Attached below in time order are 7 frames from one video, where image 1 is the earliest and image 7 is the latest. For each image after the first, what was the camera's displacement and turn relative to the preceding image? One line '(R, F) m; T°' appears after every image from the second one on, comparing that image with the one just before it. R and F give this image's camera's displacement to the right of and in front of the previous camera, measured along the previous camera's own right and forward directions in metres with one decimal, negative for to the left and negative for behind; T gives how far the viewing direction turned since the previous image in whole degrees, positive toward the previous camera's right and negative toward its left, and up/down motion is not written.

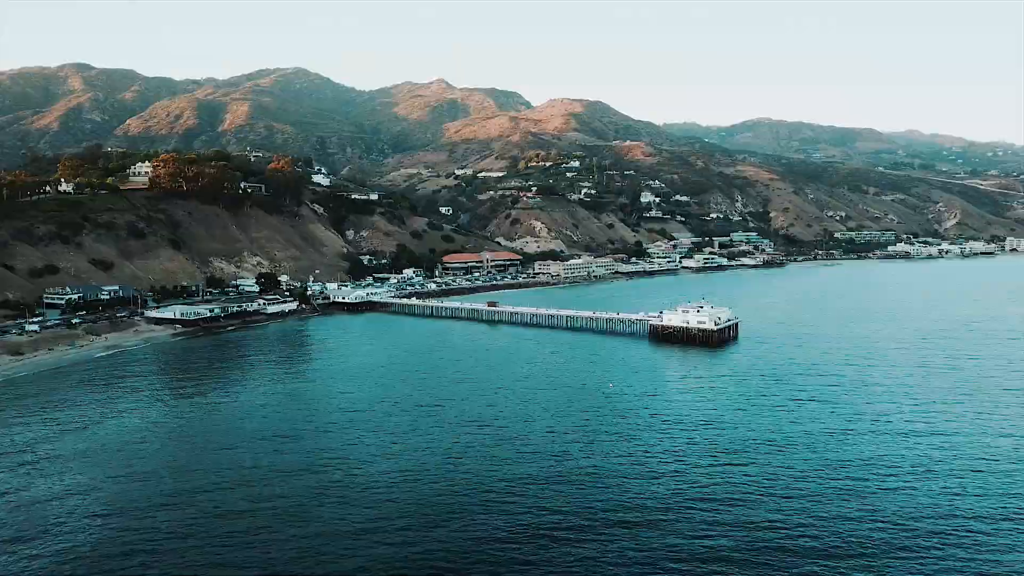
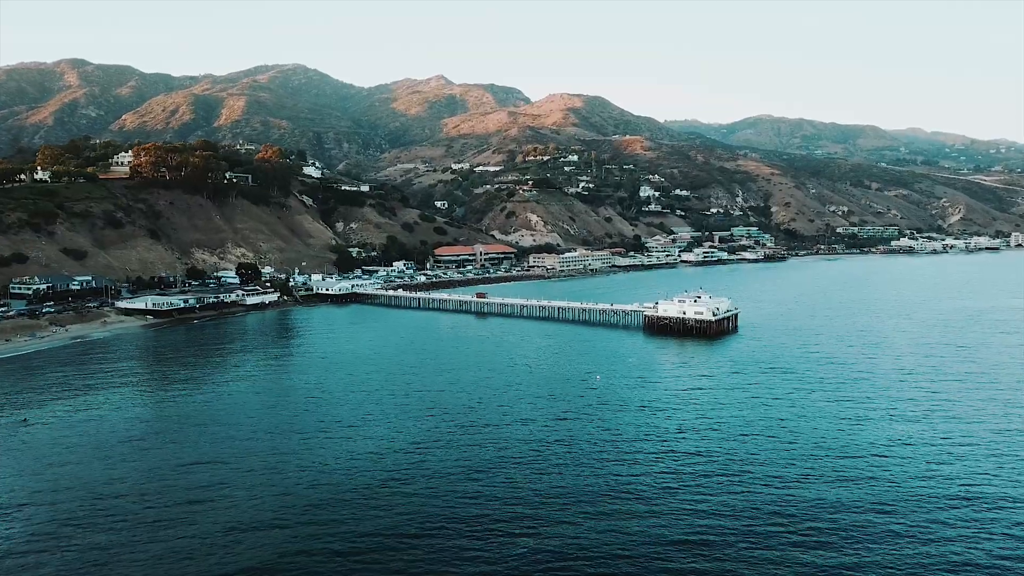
(+1.0, +3.1) m; 0°
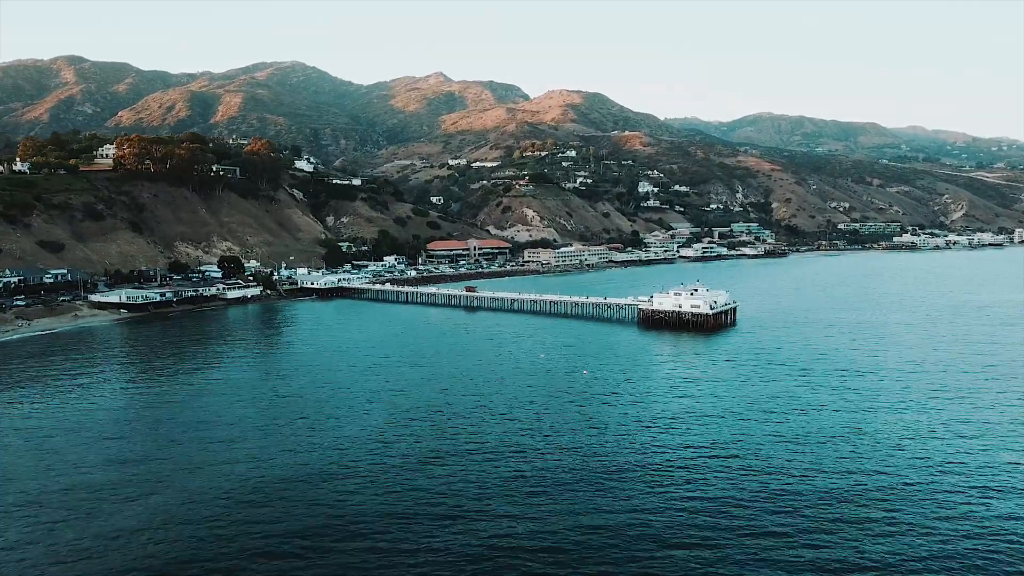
(+0.9, +2.4) m; 0°
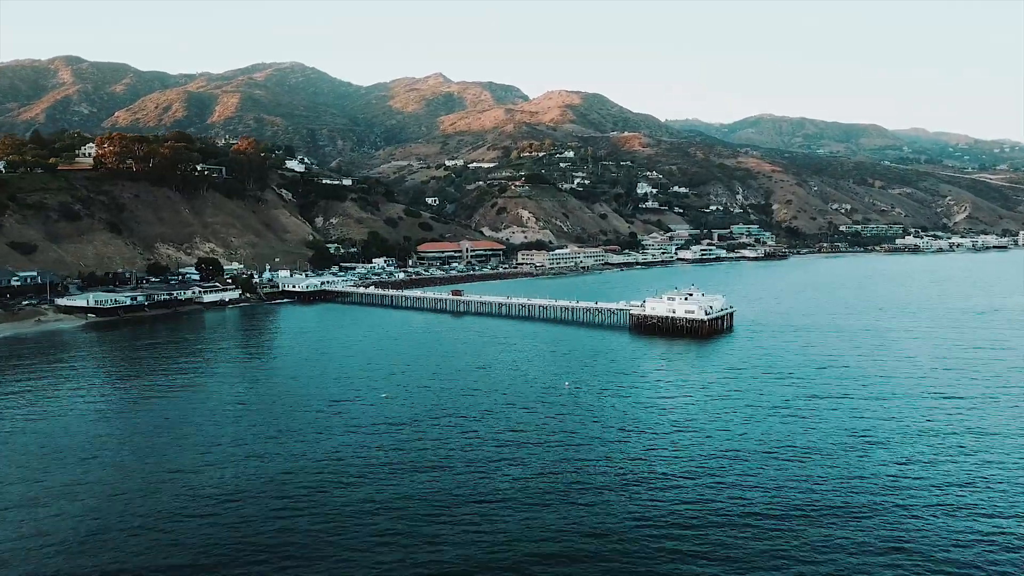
(+1.1, +2.7) m; 0°
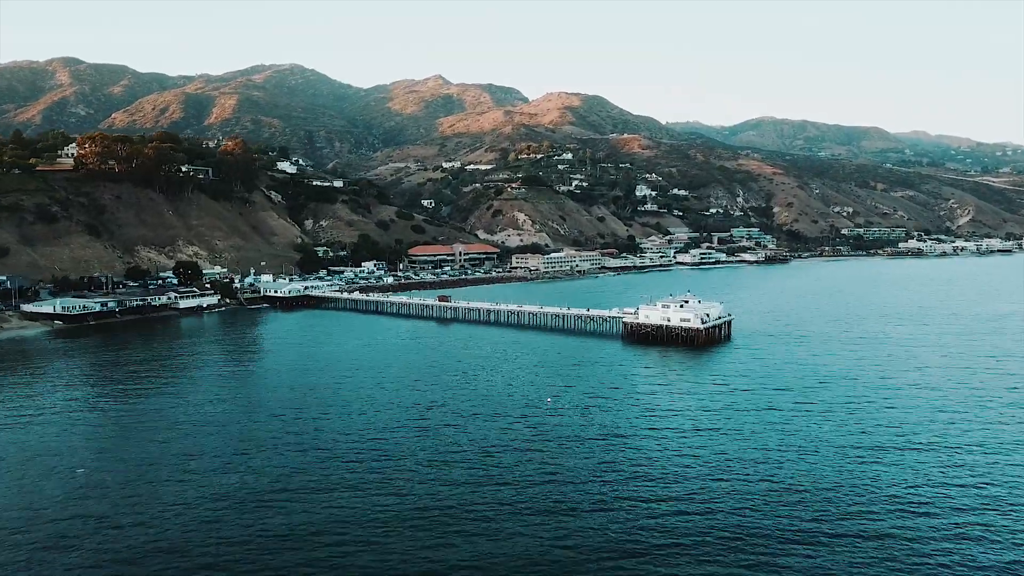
(+1.0, +2.6) m; 0°
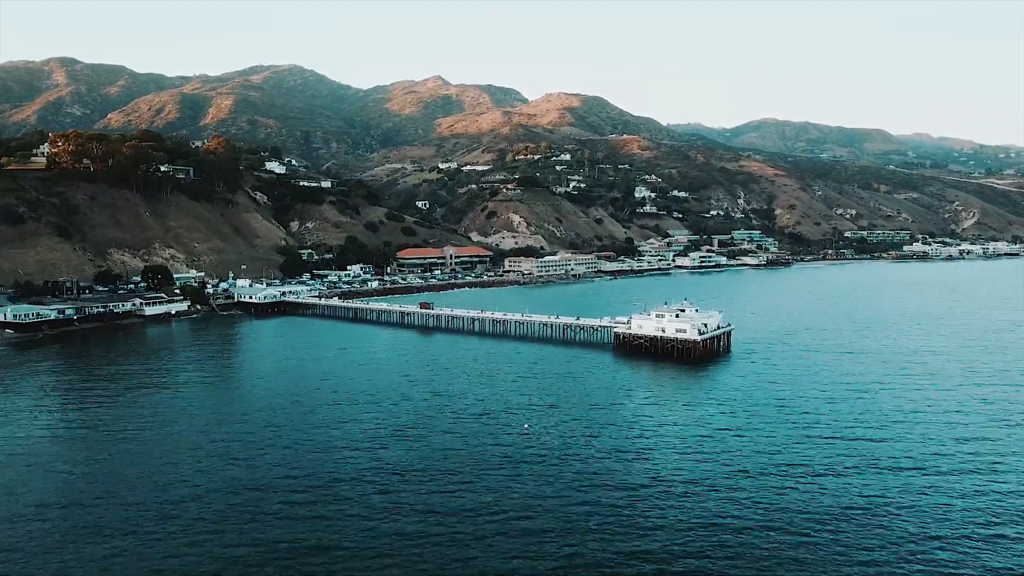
(+1.1, +3.6) m; 0°
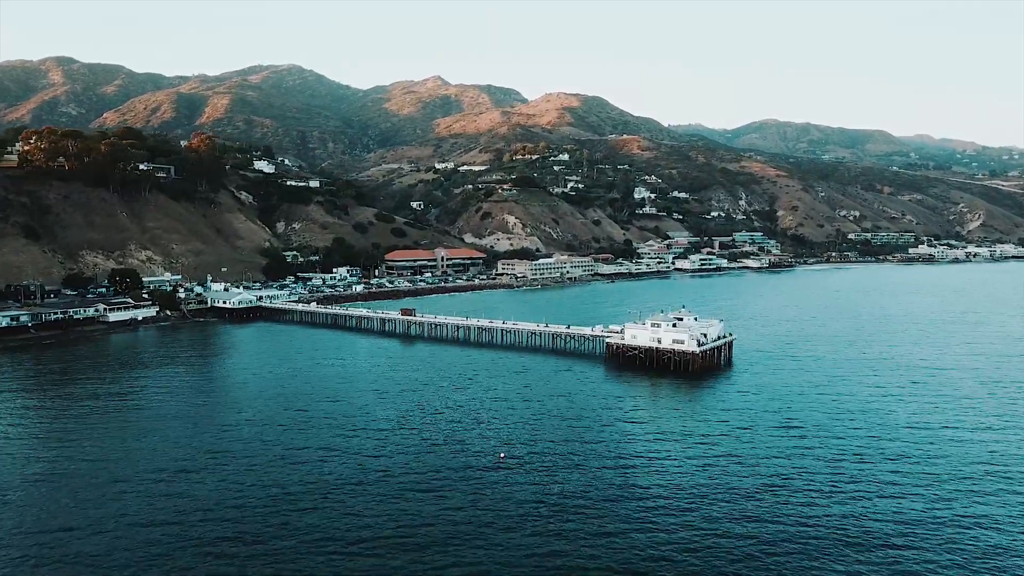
(+1.0, +3.5) m; 0°
